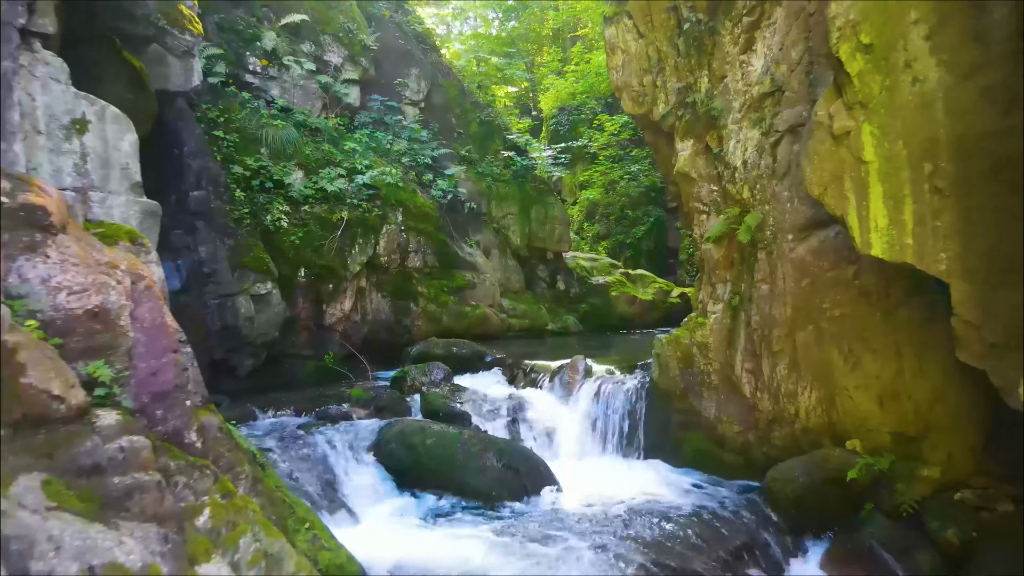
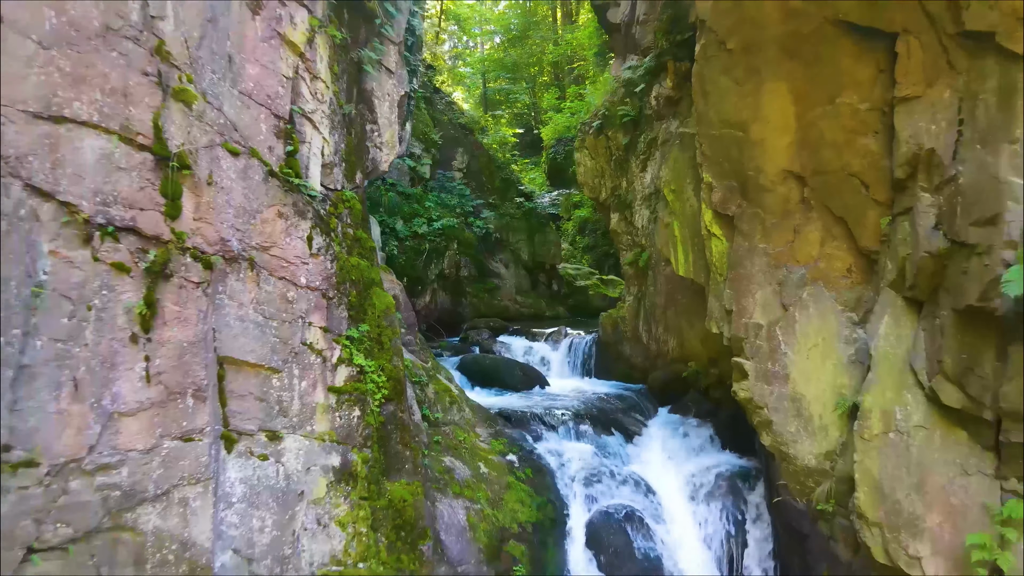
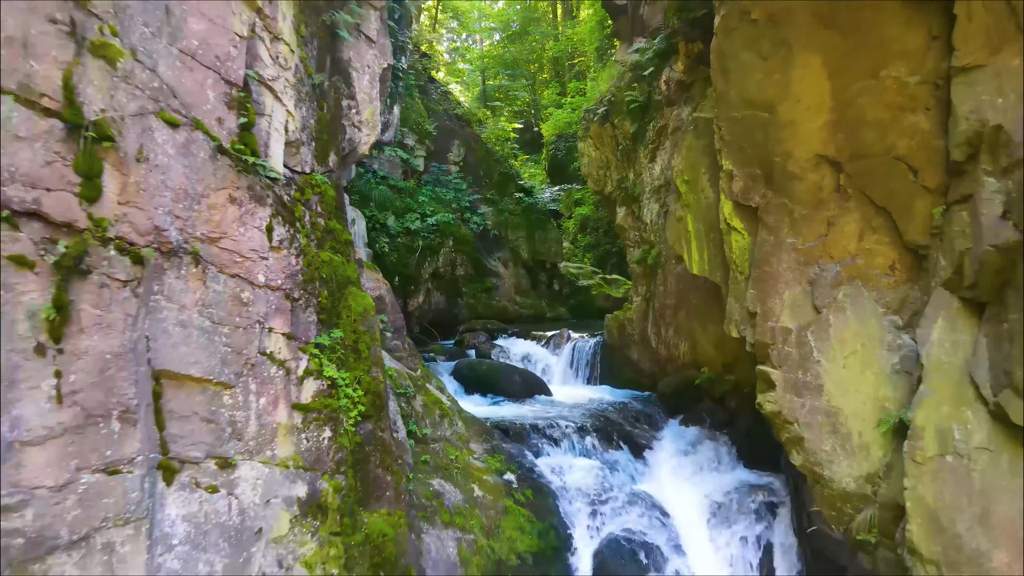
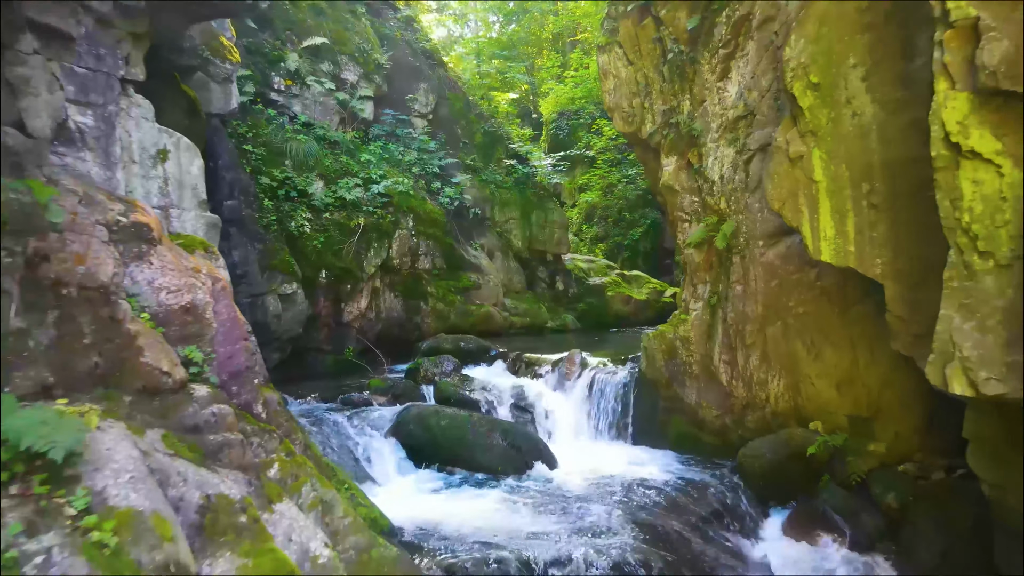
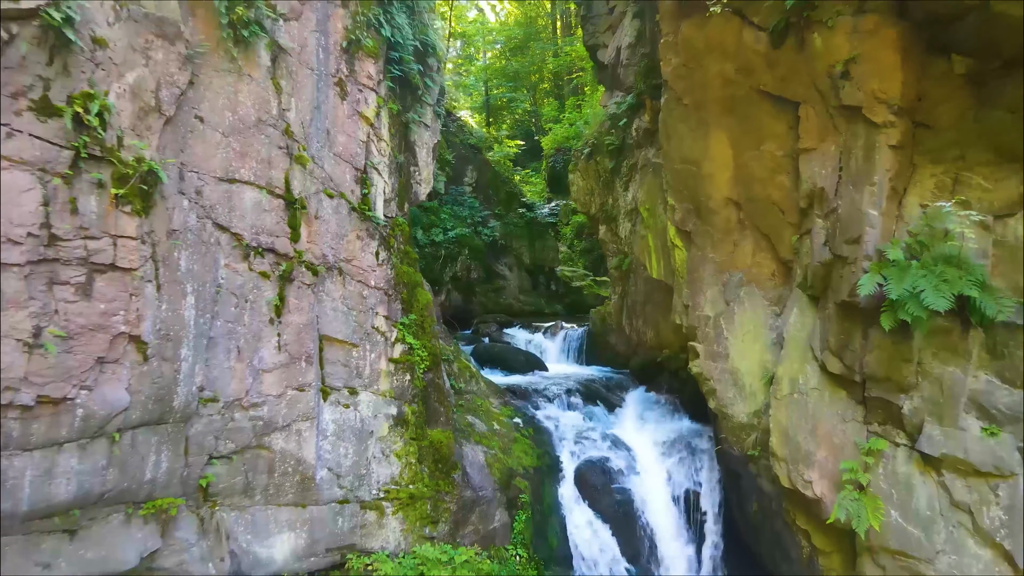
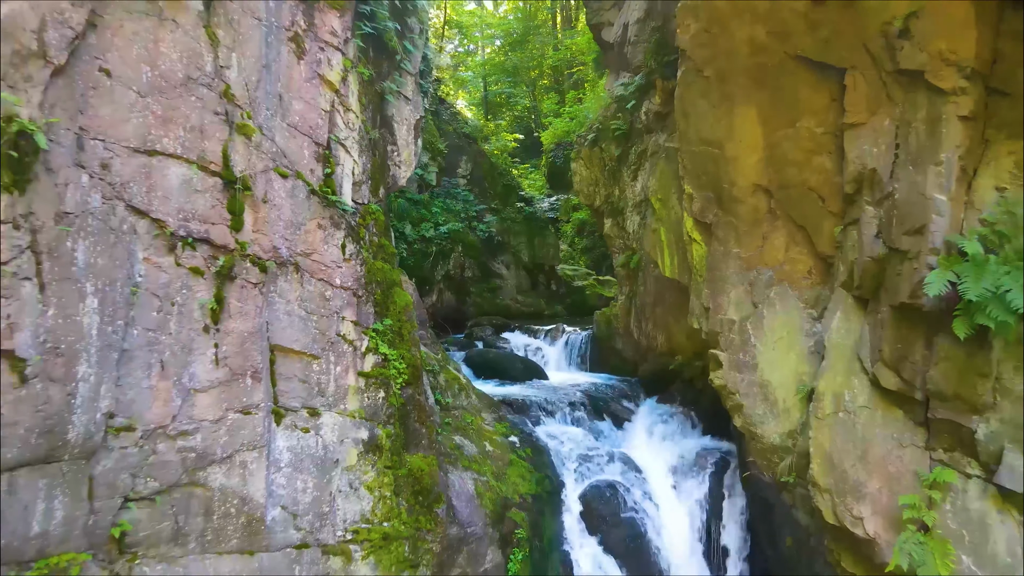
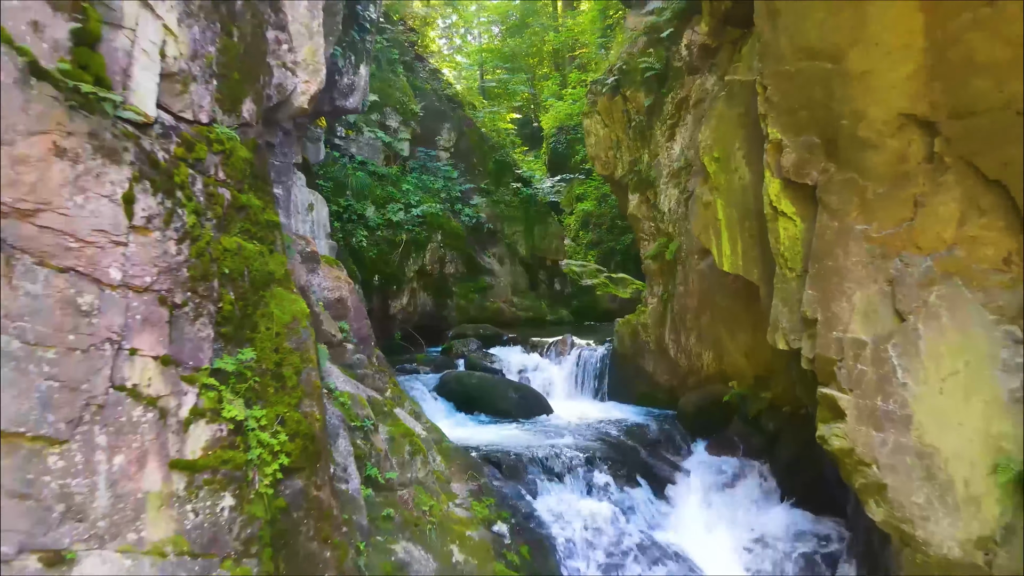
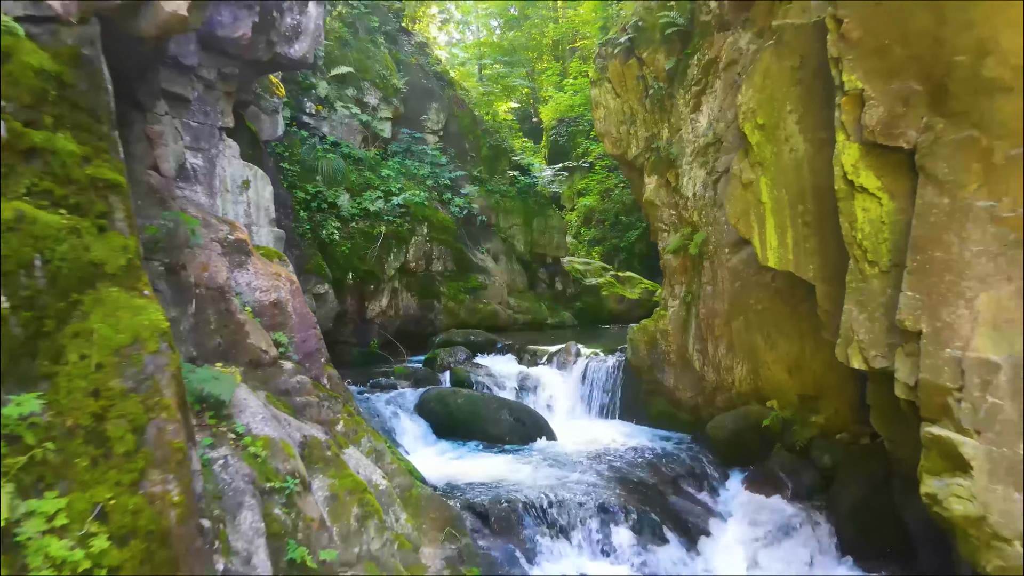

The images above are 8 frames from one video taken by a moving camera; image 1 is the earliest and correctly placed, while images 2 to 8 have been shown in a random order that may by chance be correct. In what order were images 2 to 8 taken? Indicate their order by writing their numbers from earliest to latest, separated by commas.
4, 8, 7, 3, 2, 6, 5
